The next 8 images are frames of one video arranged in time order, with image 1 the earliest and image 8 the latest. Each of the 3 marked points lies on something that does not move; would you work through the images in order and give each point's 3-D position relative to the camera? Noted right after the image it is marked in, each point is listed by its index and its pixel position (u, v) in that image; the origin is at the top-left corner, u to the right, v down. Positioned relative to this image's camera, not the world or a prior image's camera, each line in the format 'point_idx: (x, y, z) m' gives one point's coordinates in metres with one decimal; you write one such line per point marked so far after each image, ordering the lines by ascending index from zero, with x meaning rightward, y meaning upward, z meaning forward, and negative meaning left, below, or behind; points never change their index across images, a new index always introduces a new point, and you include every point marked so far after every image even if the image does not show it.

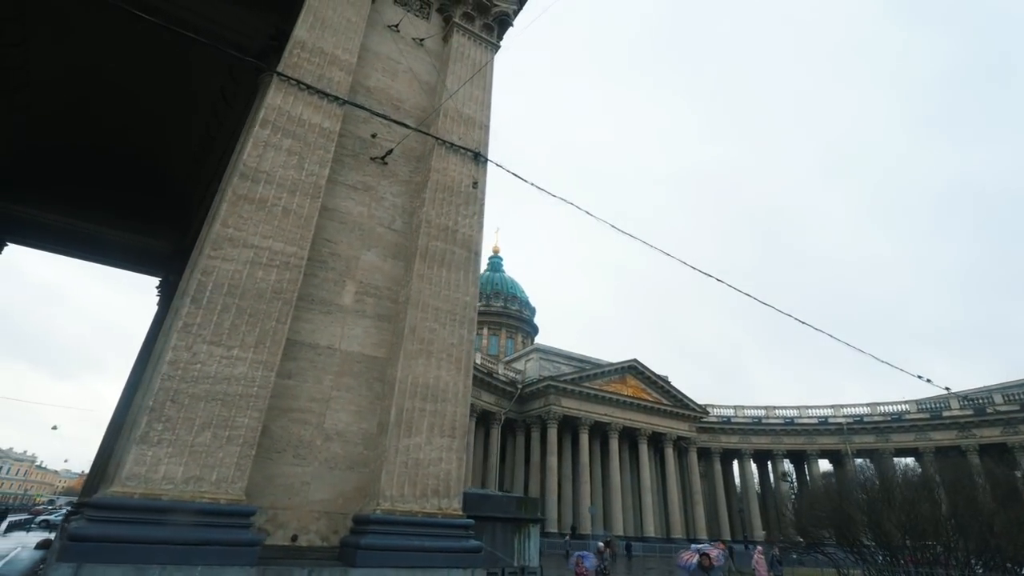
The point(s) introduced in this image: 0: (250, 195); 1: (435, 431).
0: (-4.1, +1.4, +7.7) m
1: (-1.2, -2.3, +7.8) m
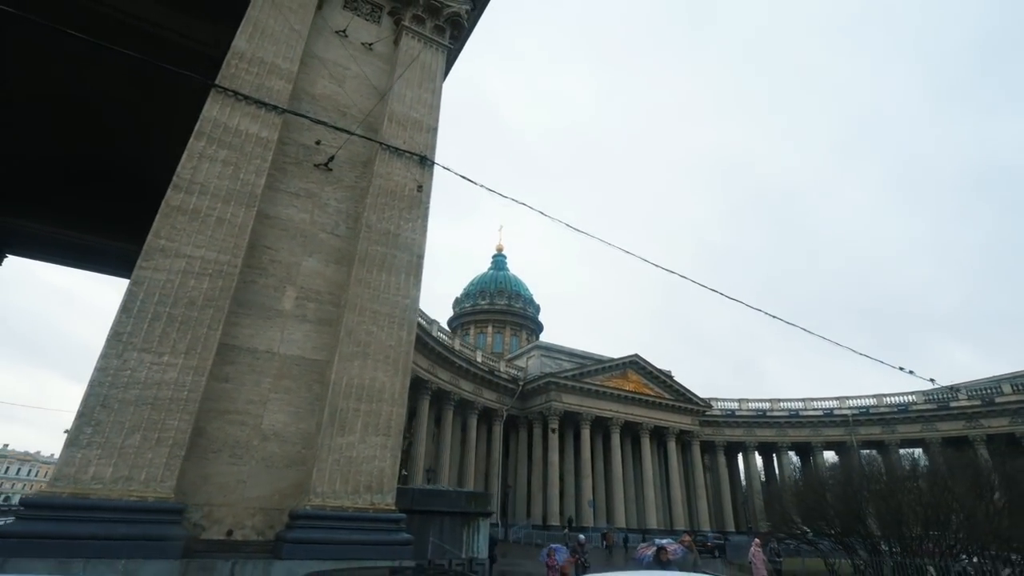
0: (-5.3, +1.3, +8.0) m
1: (-2.3, -2.3, +8.1) m
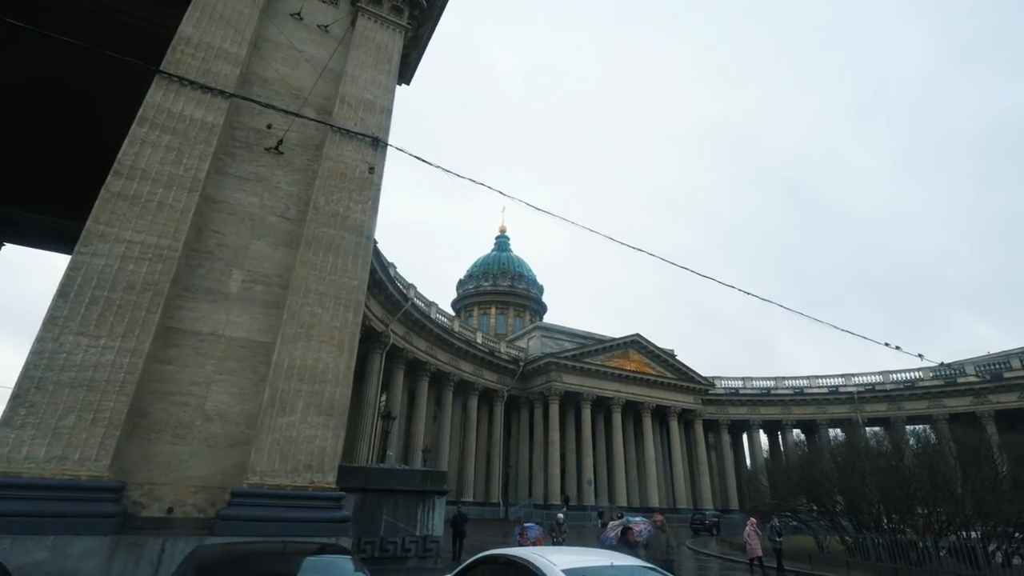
0: (-6.3, +1.6, +8.1) m
1: (-3.3, -2.0, +8.2) m
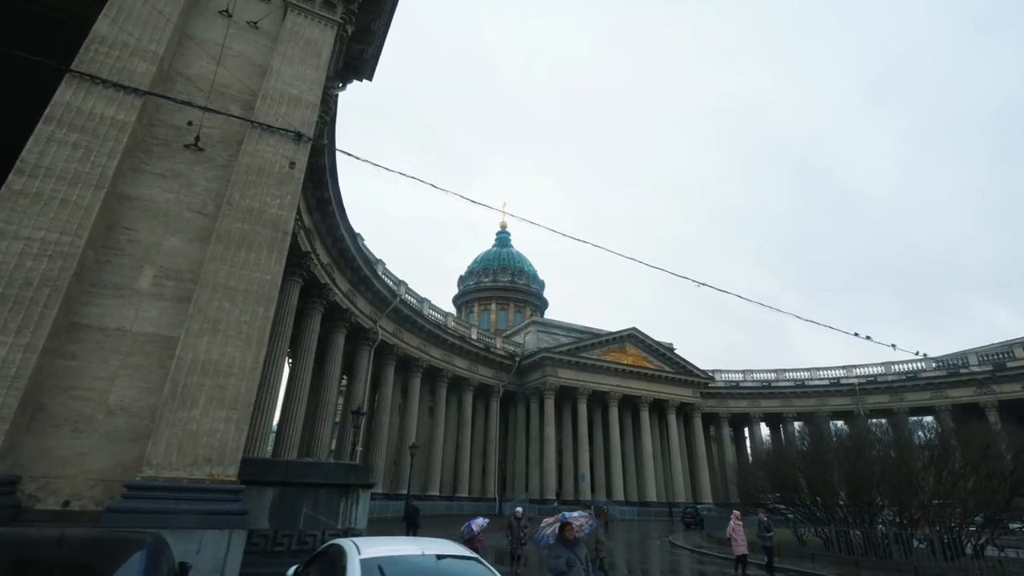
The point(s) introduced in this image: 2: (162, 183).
0: (-8.0, +1.6, +8.2) m
1: (-5.0, -1.9, +8.2) m
2: (-6.8, +2.0, +9.6) m
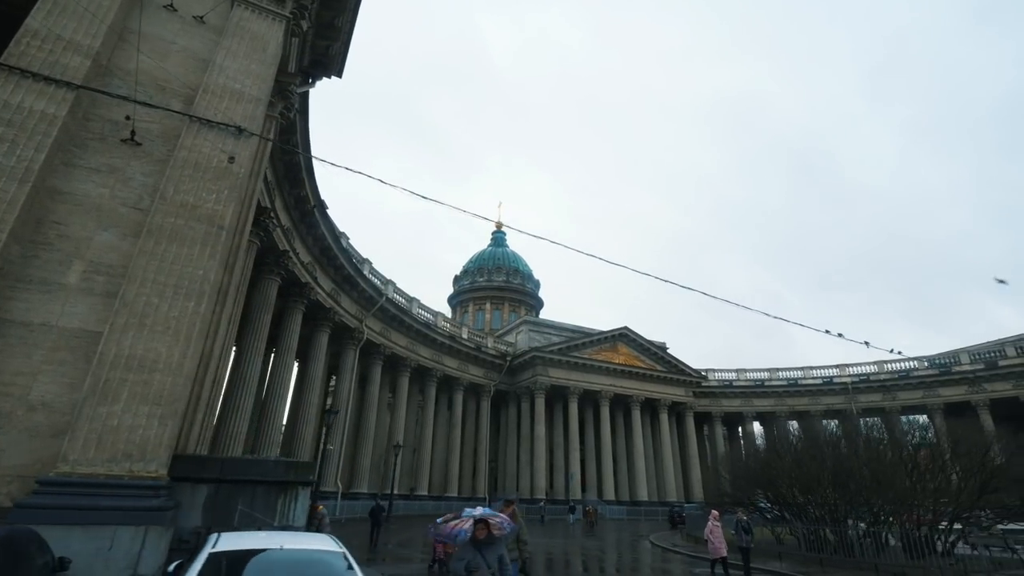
0: (-9.3, +1.7, +8.1) m
1: (-6.2, -1.8, +8.1) m
2: (-8.0, +2.1, +9.5) m
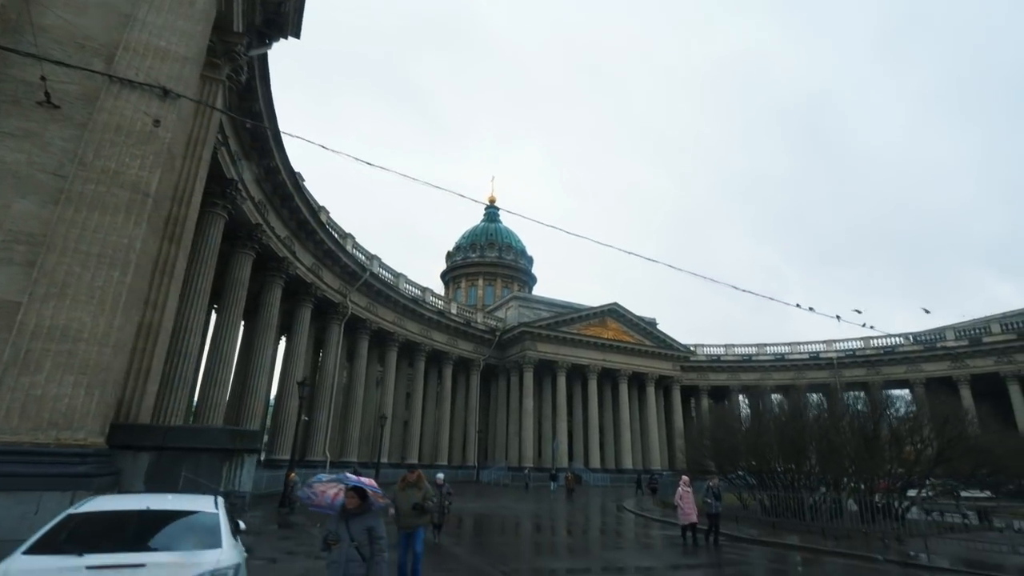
0: (-10.5, +2.2, +8.0) m
1: (-7.4, -1.4, +8.2) m
2: (-9.3, +2.7, +9.4) m
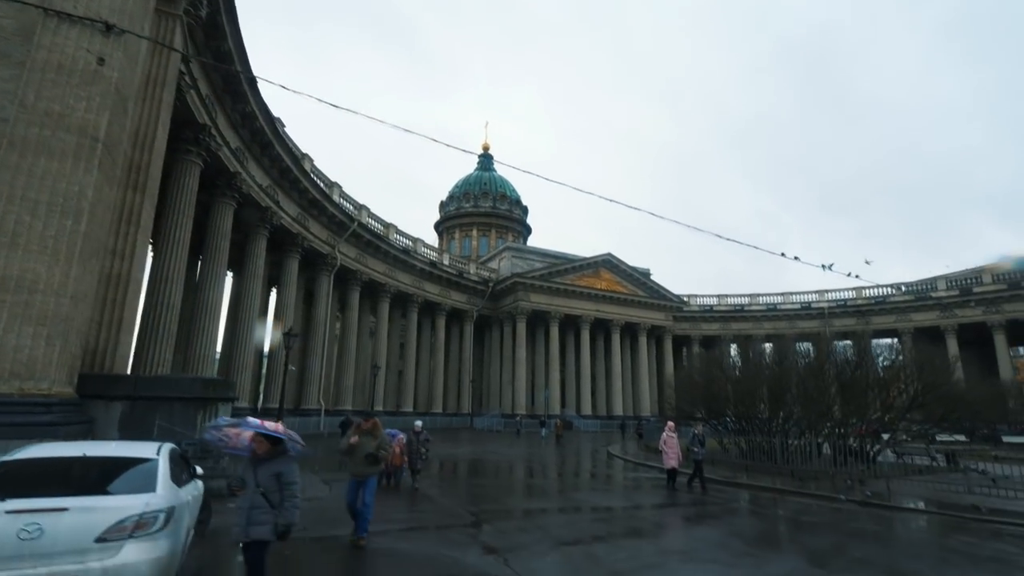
0: (-11.1, +3.0, +7.5) m
1: (-8.0, -0.5, +8.1) m
2: (-9.9, +3.6, +8.9) m
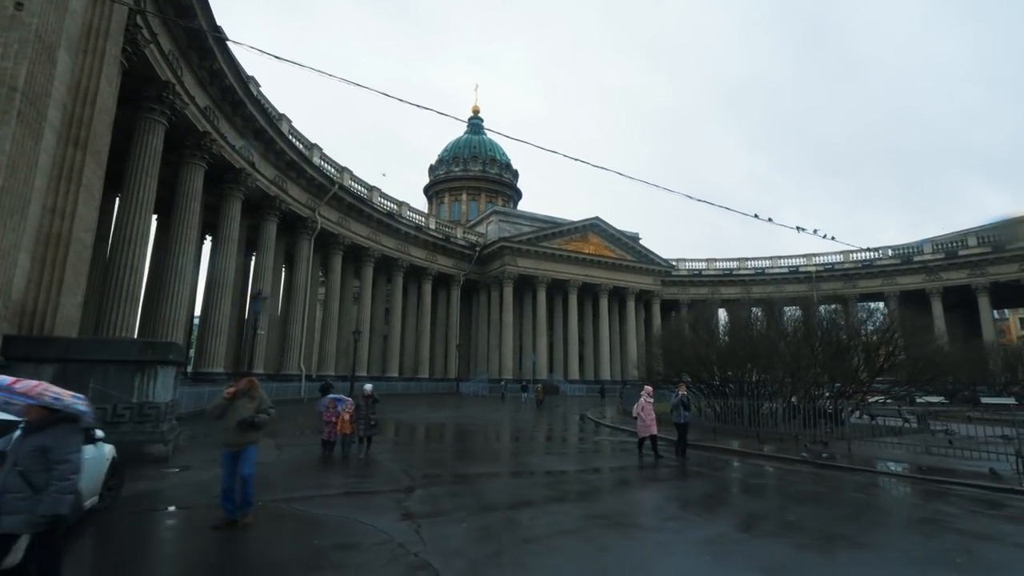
0: (-12.1, +3.6, +6.8) m
1: (-9.0, +0.1, +7.6) m
2: (-10.9, +4.3, +8.1) m
